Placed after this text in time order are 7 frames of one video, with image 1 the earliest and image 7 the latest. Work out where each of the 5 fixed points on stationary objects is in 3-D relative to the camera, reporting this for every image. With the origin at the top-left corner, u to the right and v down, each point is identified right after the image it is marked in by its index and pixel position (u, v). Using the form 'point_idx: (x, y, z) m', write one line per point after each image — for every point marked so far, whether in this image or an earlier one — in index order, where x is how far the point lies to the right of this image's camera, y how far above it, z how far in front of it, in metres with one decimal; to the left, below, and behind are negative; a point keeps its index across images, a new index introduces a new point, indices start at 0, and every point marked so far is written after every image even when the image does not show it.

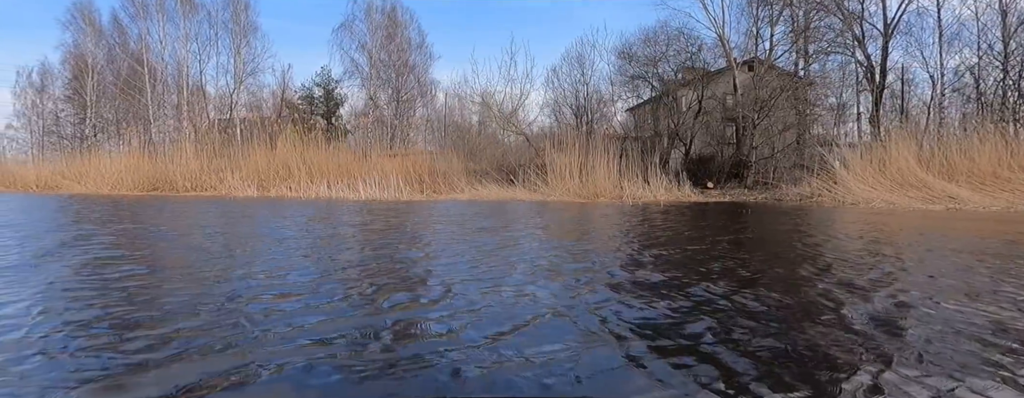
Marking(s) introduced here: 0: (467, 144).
0: (-0.7, +0.9, +9.0) m
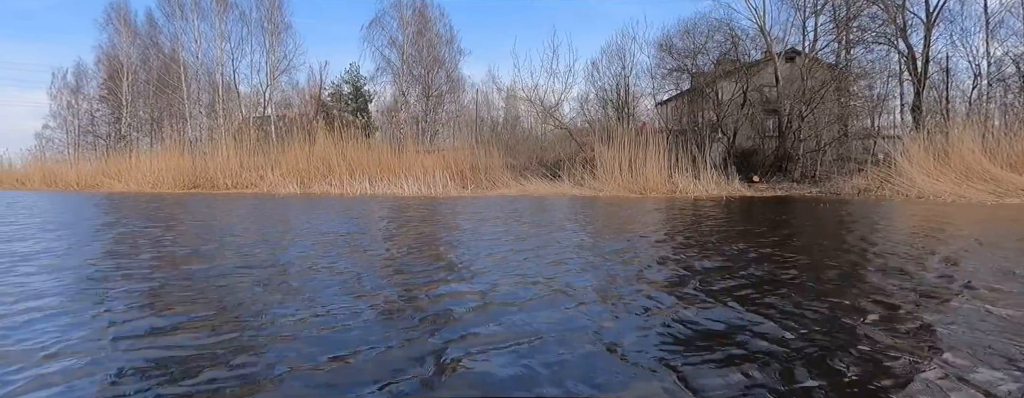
0: (-0.2, +1.0, +8.9) m
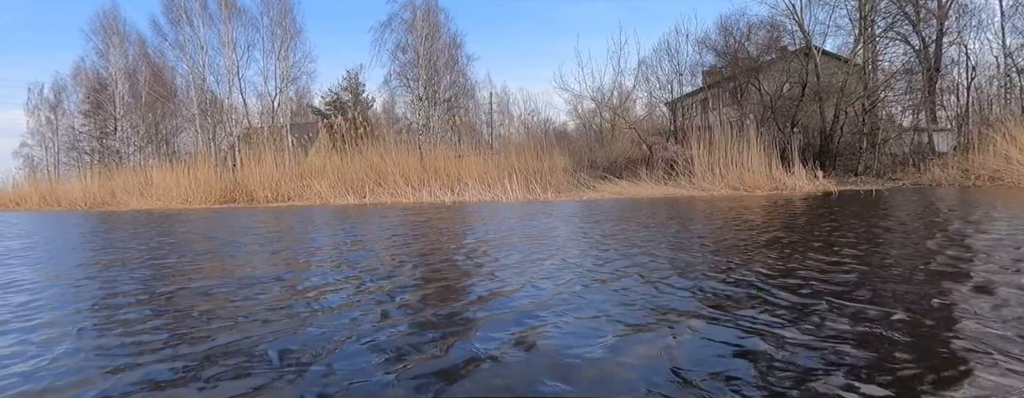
0: (+0.4, +0.9, +8.7) m
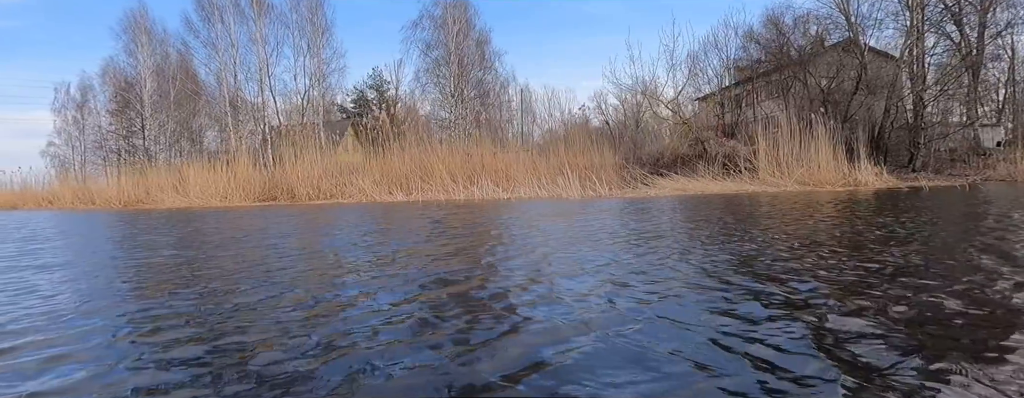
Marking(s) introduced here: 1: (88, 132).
0: (+1.0, +1.0, +8.5) m
1: (-13.1, +2.0, +16.5) m
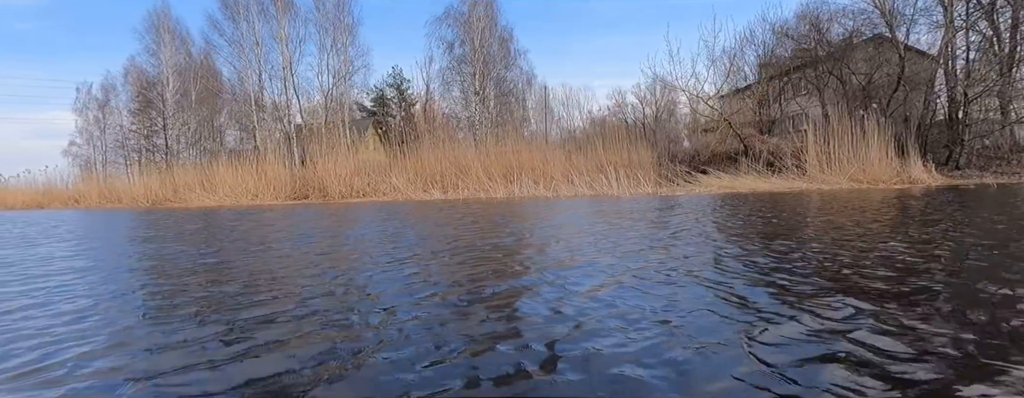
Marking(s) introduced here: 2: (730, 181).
0: (+1.4, +1.0, +8.5) m
1: (-12.5, +2.1, +16.6) m
2: (+2.2, +0.2, +6.0) m
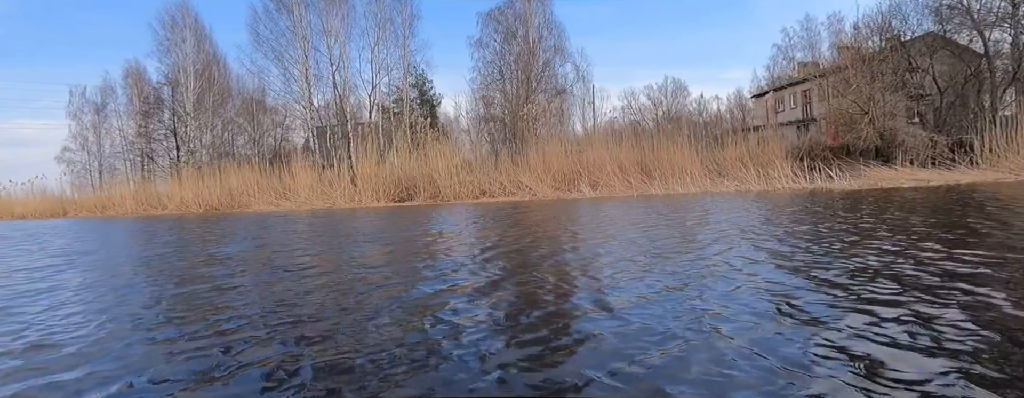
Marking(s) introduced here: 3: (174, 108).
0: (+2.6, +1.0, +8.3) m
1: (-11.8, +1.8, +15.6) m
2: (+3.6, +0.2, +5.9) m
3: (-8.7, +2.3, +13.7) m
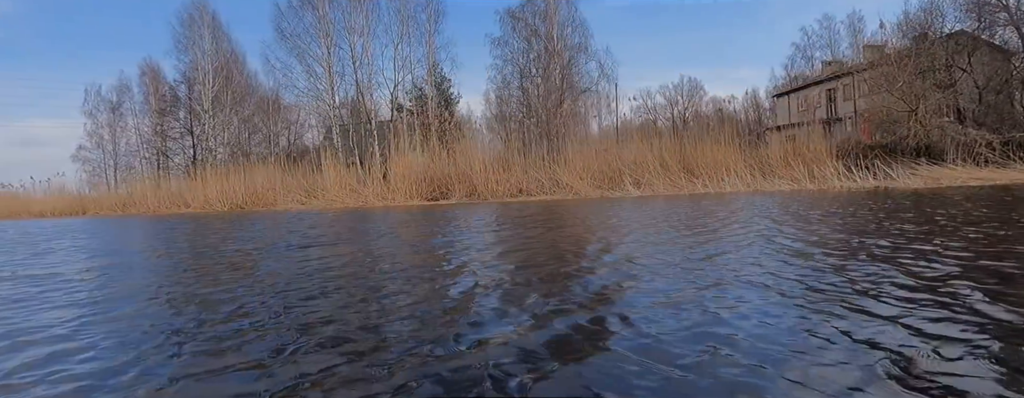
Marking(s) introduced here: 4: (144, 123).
0: (+3.0, +1.0, +8.1) m
1: (-11.3, +1.8, +15.6) m
2: (+4.0, +0.2, +5.7) m
3: (-8.2, +2.4, +13.7) m
4: (-10.7, +2.2, +15.0) m
